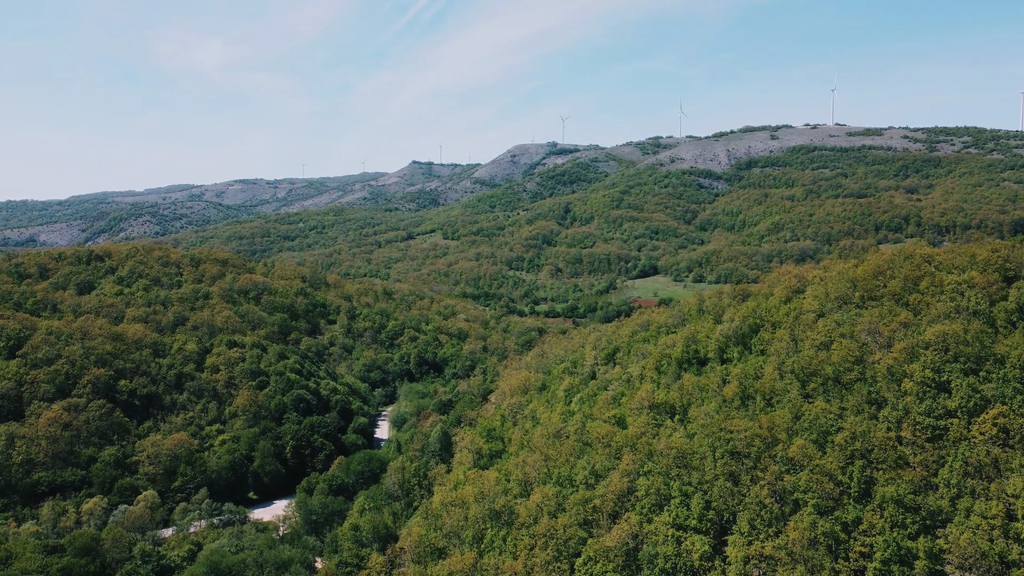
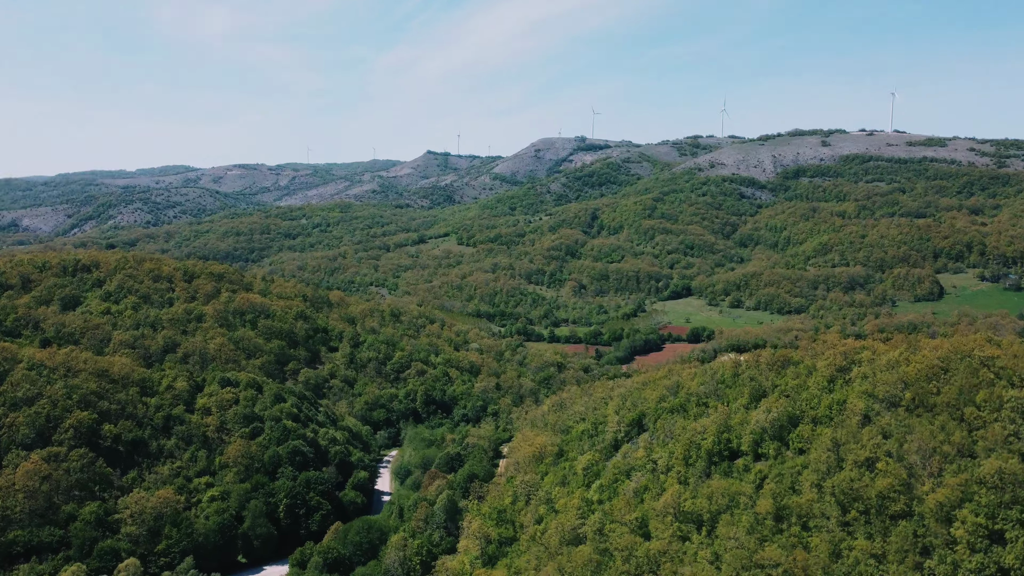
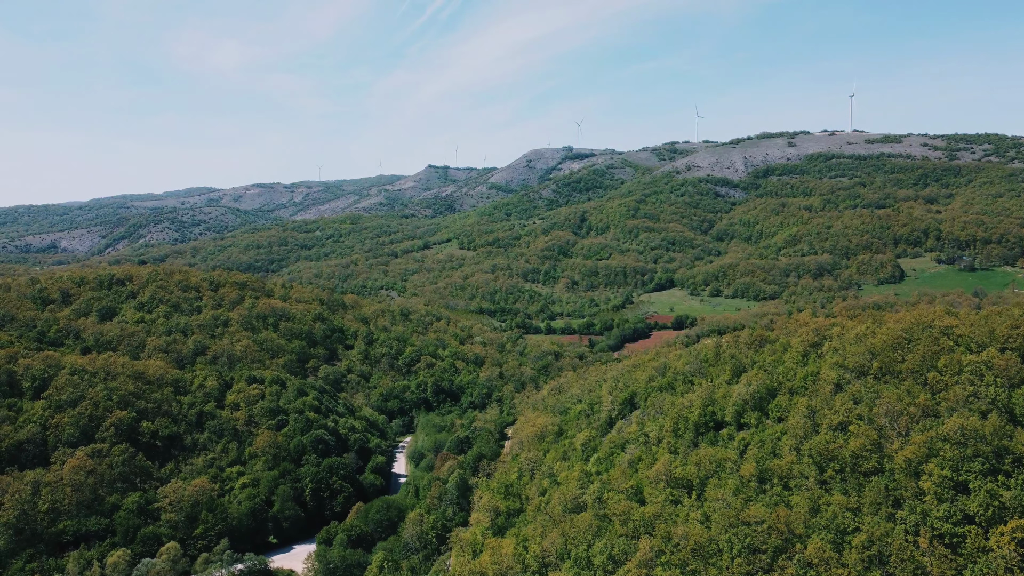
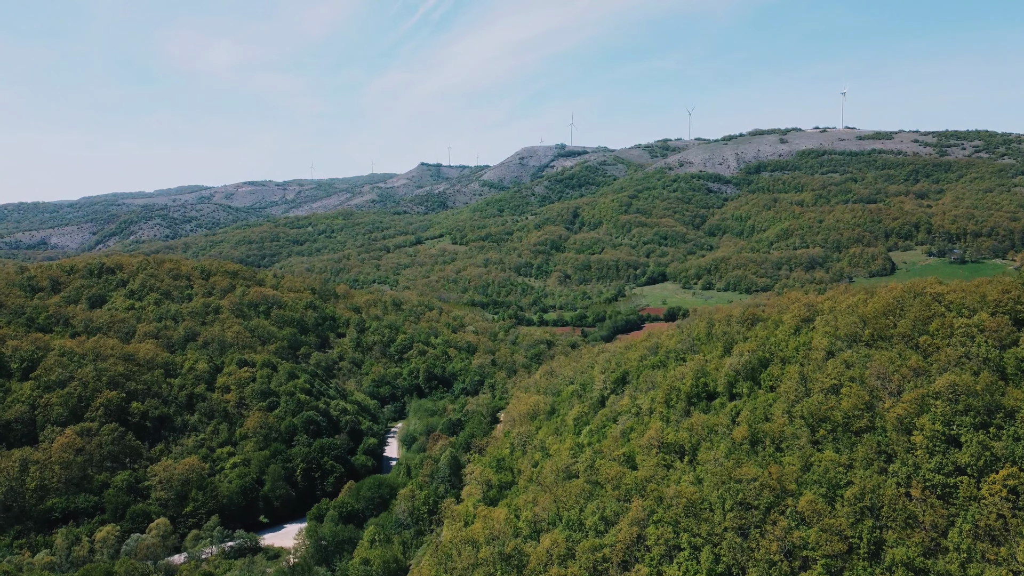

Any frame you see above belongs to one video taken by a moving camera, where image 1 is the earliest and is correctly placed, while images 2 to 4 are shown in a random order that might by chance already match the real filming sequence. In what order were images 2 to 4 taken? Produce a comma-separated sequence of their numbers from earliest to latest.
4, 3, 2
